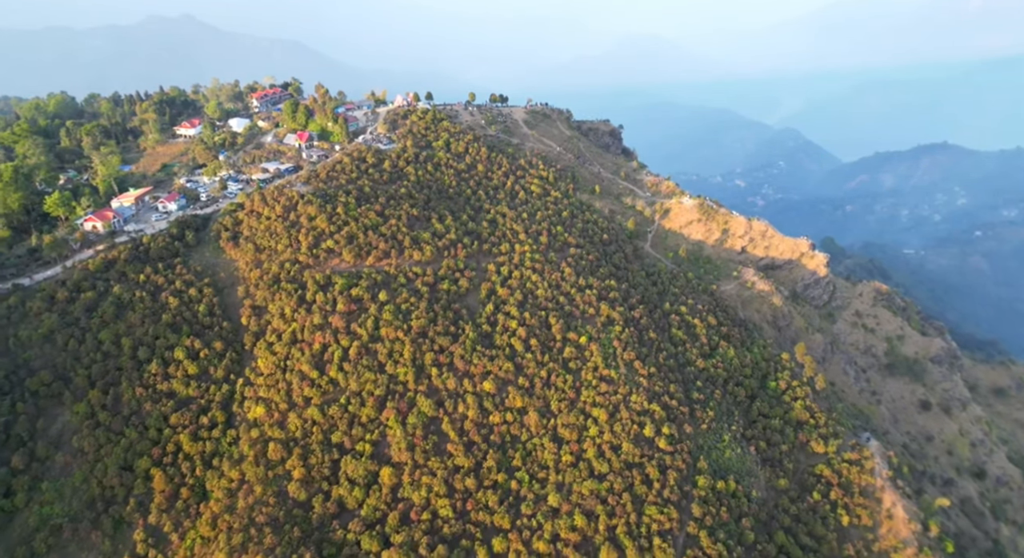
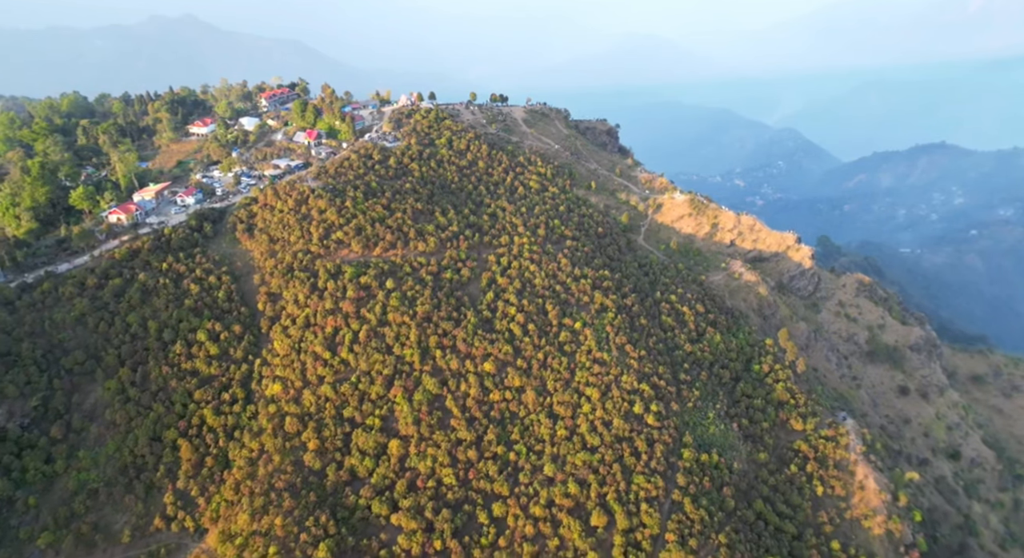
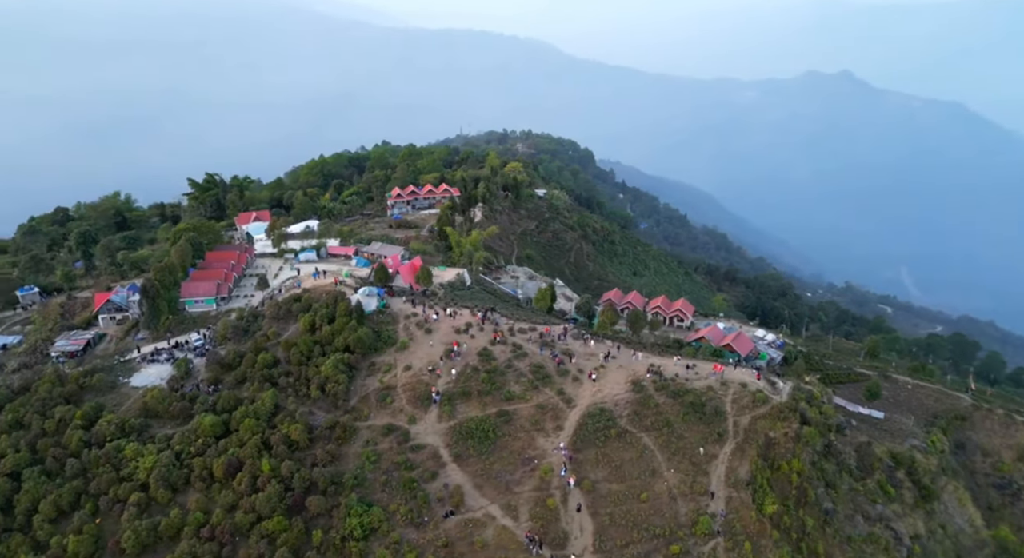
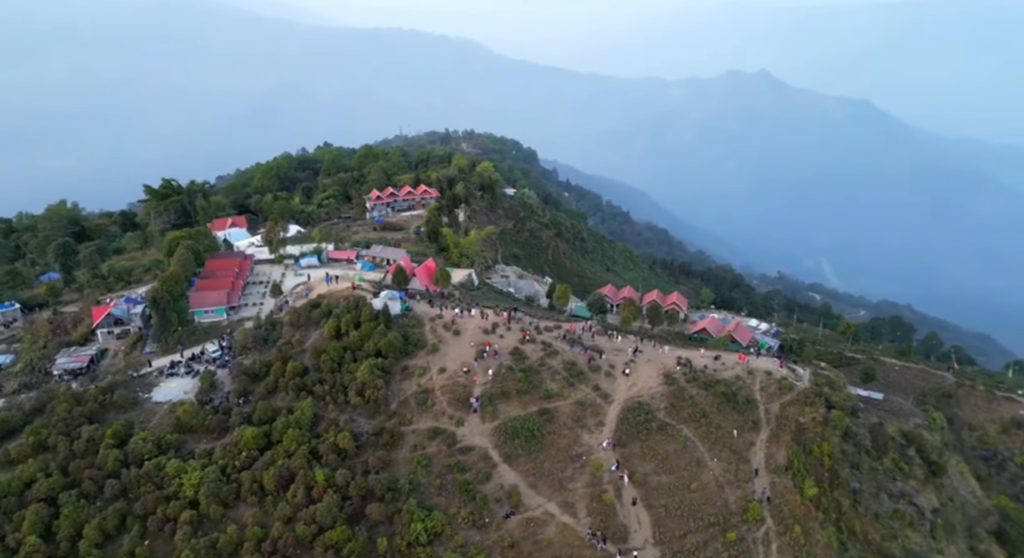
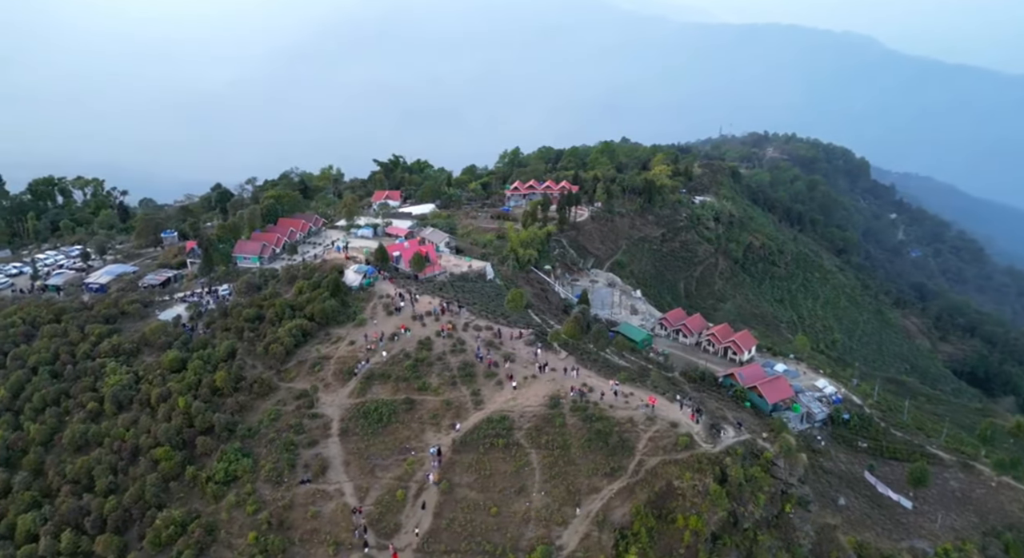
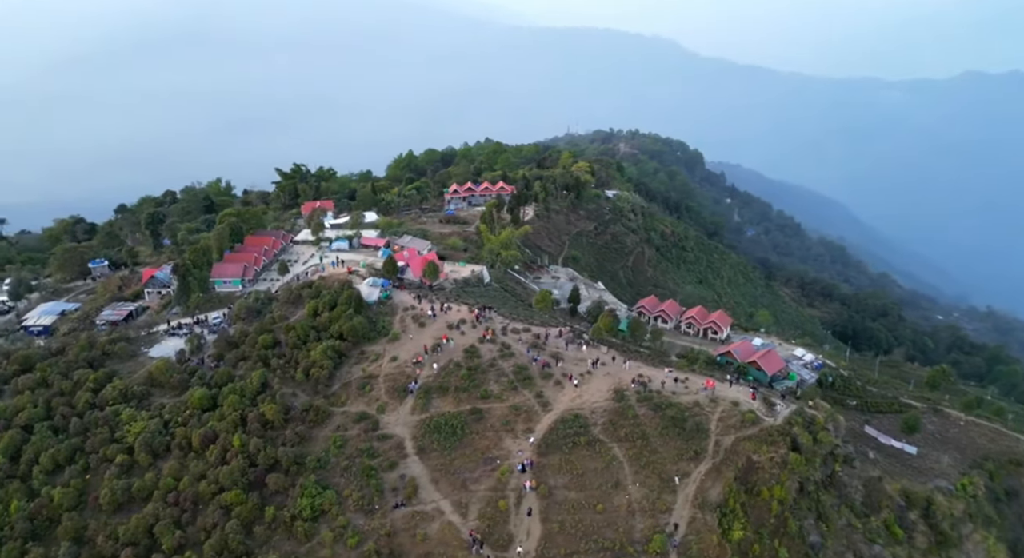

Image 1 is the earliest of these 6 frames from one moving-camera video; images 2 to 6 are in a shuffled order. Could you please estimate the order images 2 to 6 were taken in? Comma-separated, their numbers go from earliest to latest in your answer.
2, 4, 3, 6, 5
